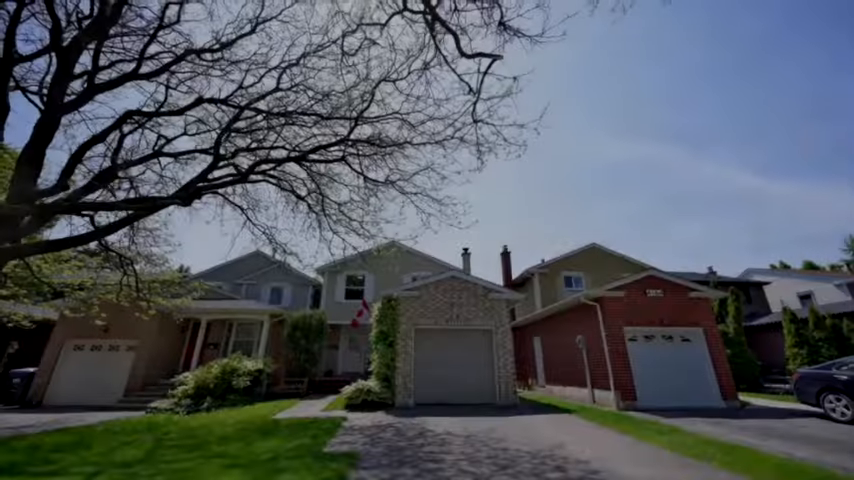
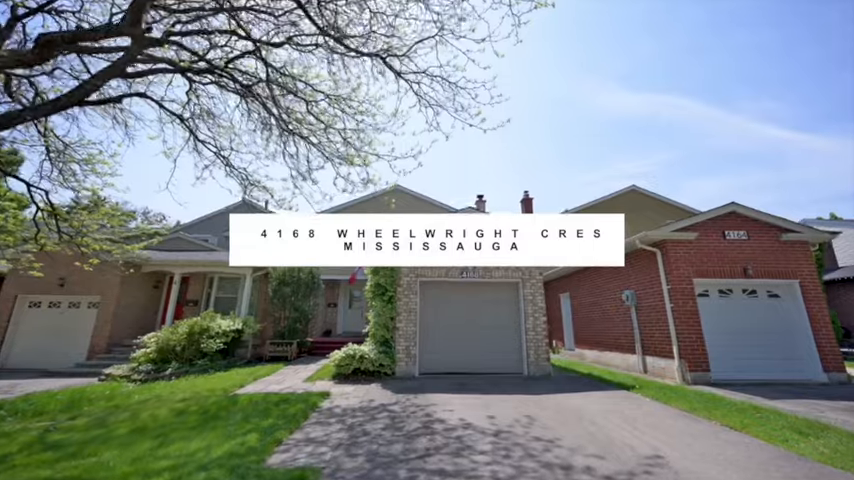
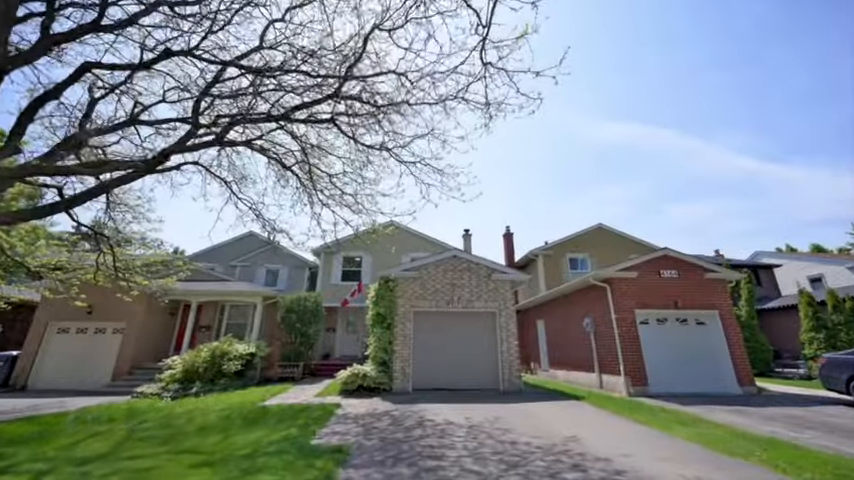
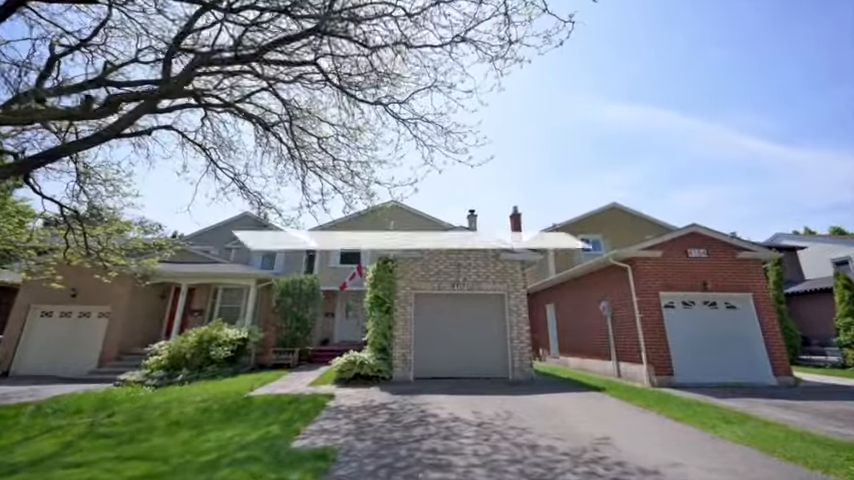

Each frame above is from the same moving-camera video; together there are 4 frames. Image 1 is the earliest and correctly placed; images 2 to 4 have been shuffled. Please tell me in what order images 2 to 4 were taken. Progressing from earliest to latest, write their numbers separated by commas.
3, 4, 2
